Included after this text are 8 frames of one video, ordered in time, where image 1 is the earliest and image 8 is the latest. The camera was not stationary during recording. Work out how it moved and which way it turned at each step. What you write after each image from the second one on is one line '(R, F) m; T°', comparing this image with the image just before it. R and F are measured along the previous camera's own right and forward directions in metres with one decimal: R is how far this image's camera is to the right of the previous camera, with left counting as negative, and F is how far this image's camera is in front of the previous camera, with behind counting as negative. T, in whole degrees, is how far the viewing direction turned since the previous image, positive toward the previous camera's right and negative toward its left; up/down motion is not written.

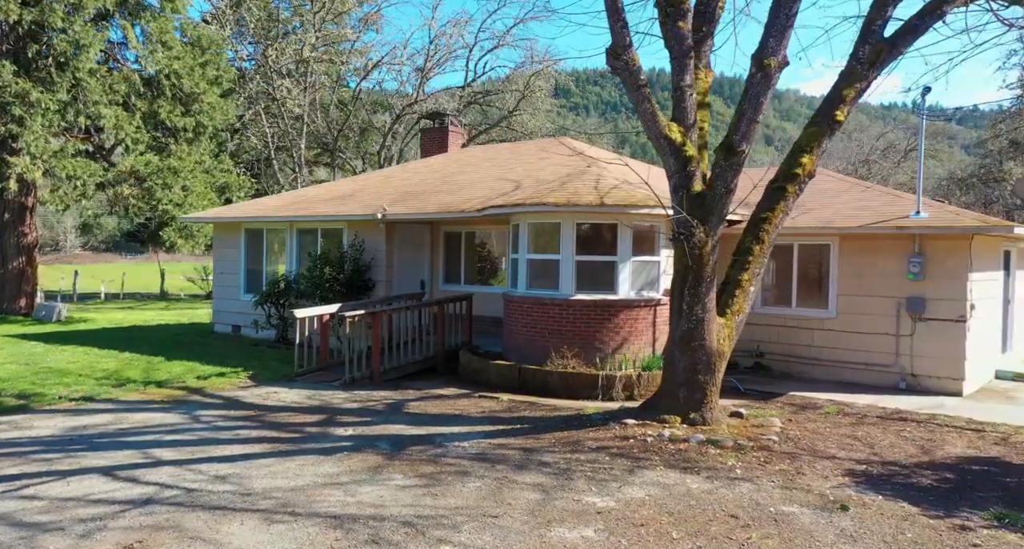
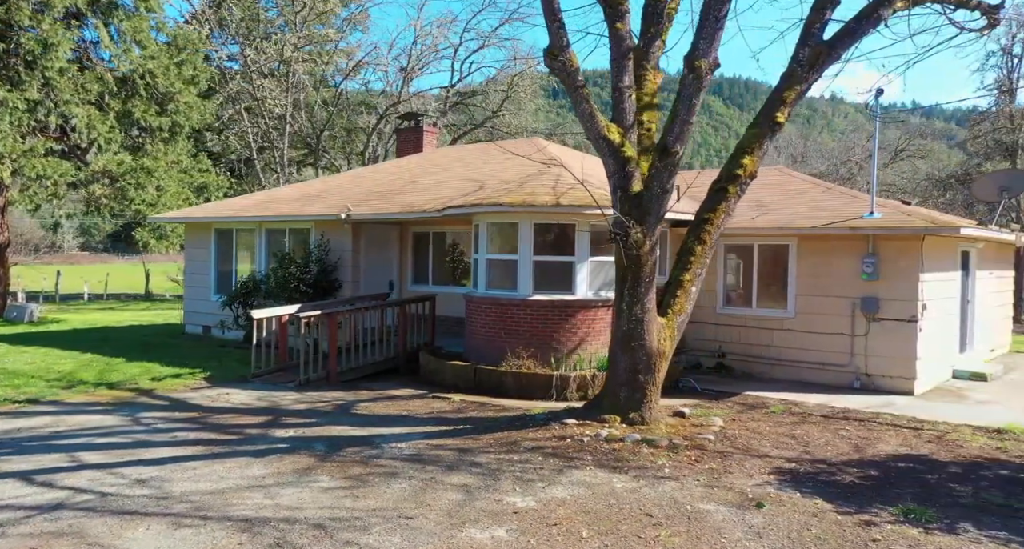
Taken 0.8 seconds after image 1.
(+0.3, 0.0) m; +2°
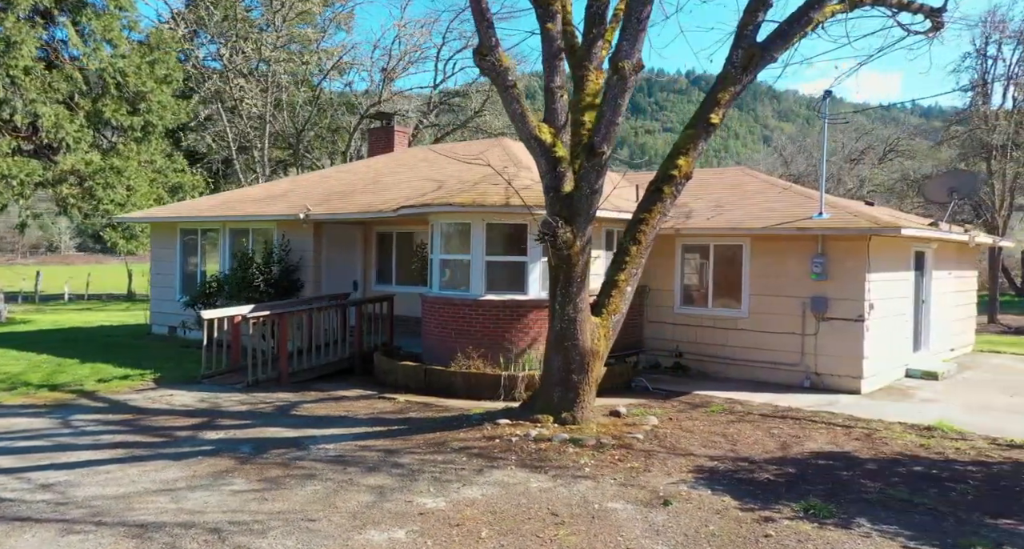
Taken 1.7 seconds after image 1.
(+0.3, 0.0) m; +2°
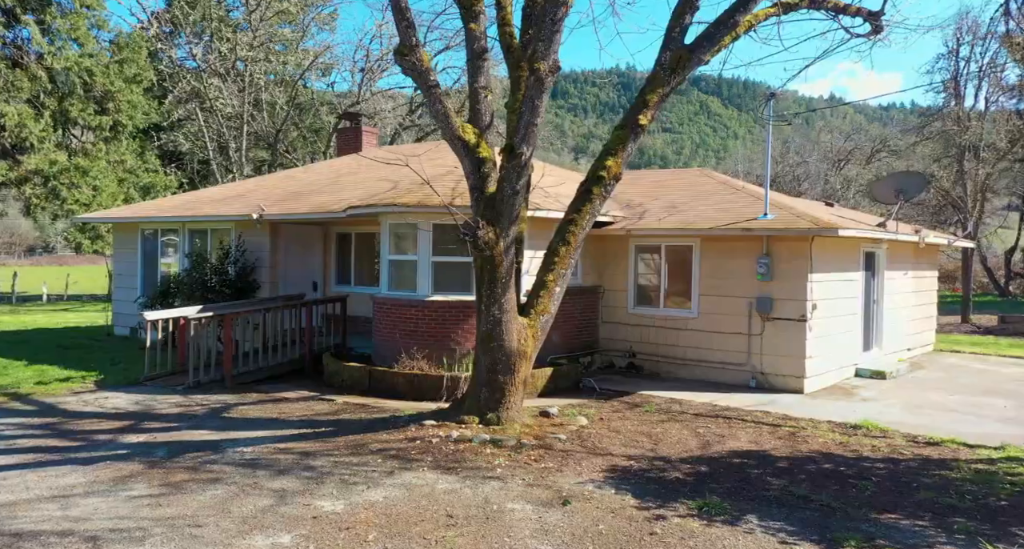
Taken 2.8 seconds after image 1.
(+0.4, 0.0) m; +2°
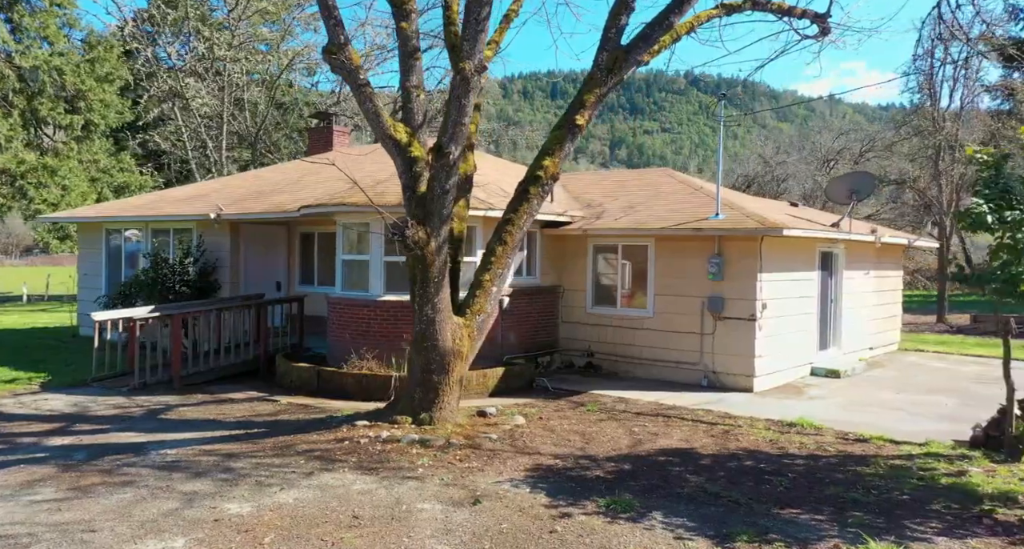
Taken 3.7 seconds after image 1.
(+0.3, 0.0) m; +2°
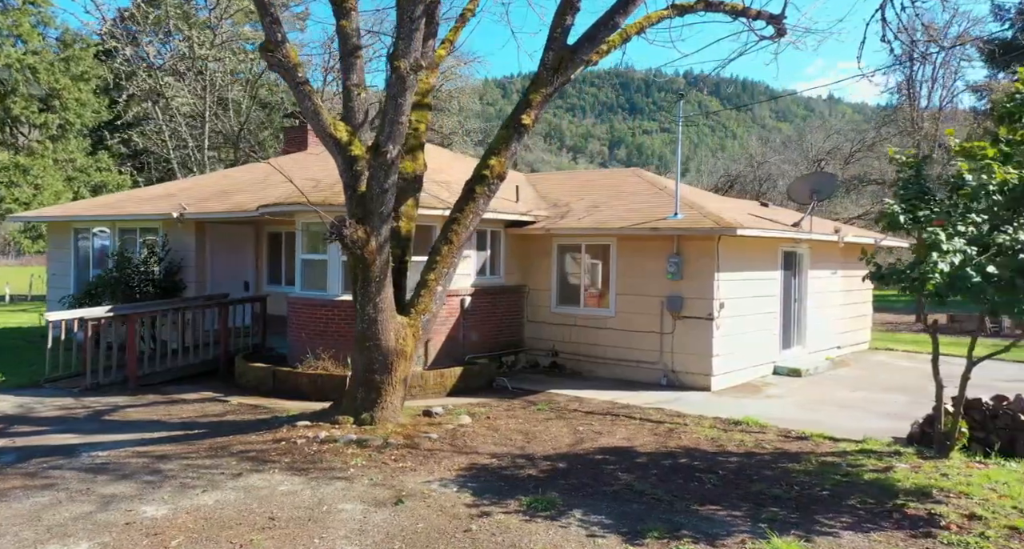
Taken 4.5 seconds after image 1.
(+0.3, 0.0) m; +2°
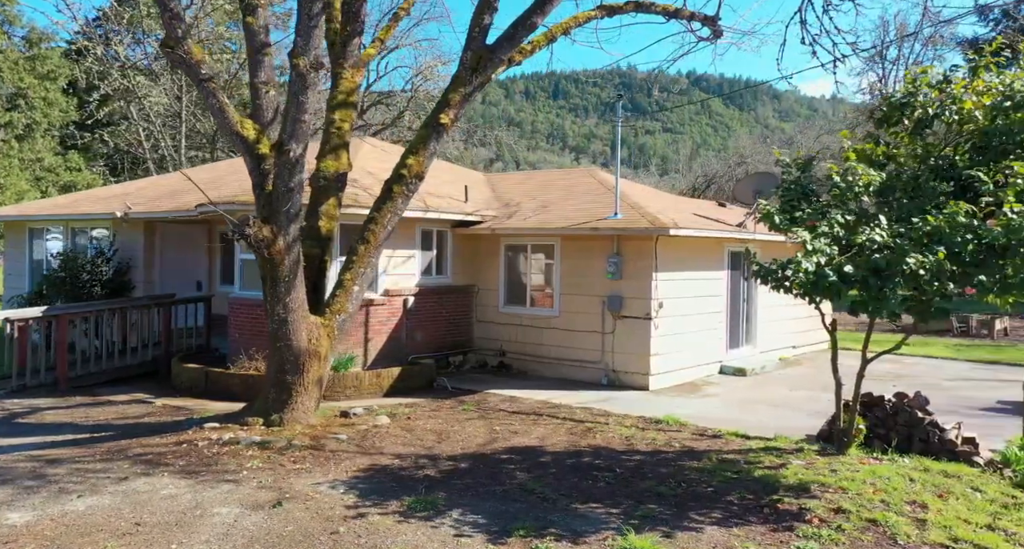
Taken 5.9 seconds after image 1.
(+0.4, 0.0) m; +3°
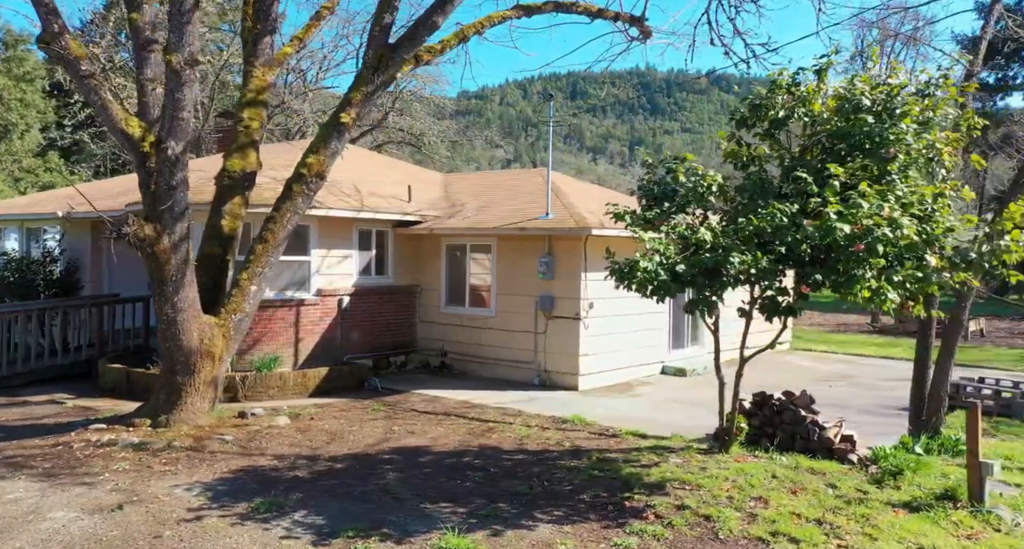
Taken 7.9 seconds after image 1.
(+0.6, 0.0) m; +3°
